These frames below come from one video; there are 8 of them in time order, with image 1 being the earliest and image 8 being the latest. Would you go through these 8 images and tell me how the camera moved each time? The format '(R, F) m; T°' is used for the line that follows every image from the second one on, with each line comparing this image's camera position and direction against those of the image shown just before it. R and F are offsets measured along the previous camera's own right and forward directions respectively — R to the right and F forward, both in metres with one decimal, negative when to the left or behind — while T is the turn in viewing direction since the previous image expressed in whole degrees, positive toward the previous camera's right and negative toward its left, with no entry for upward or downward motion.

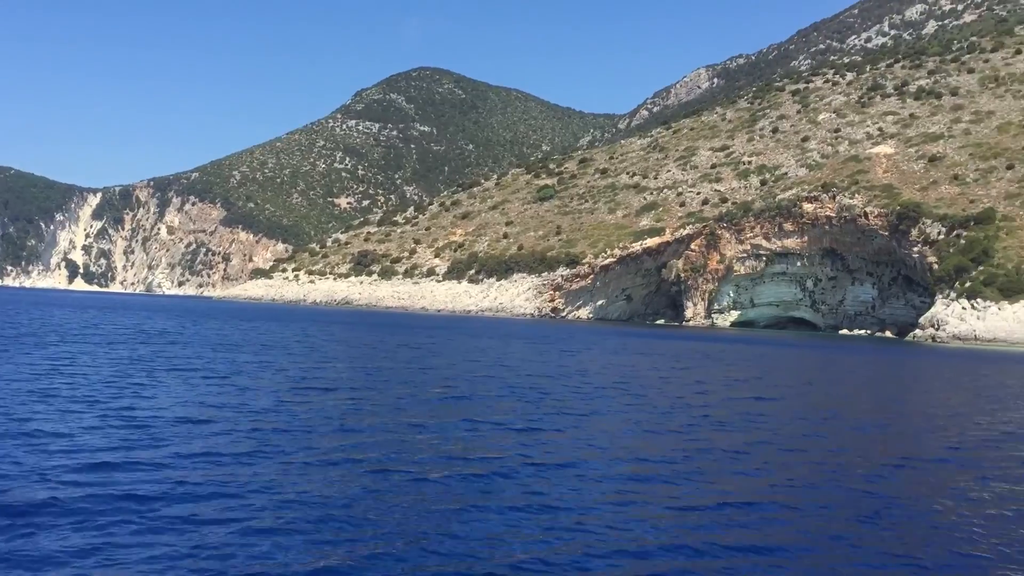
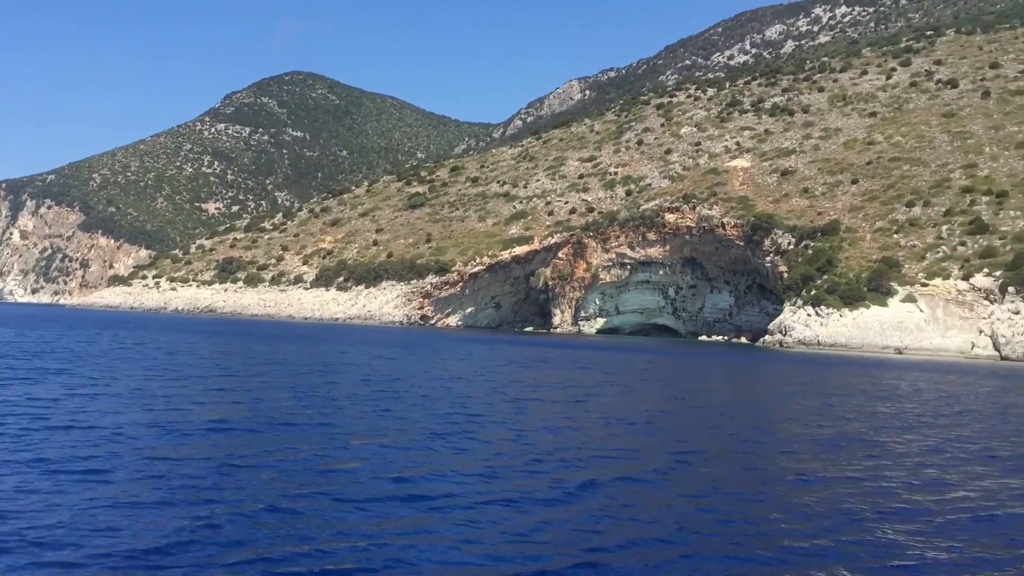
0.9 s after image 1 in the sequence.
(+1.1, -0.3) m; +7°
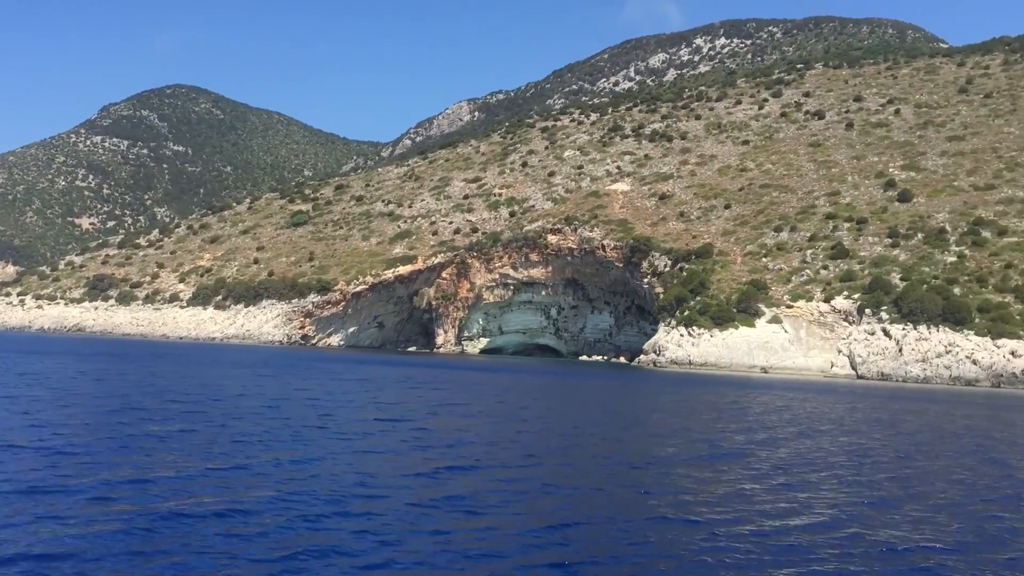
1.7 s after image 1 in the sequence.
(+0.9, -0.3) m; +6°
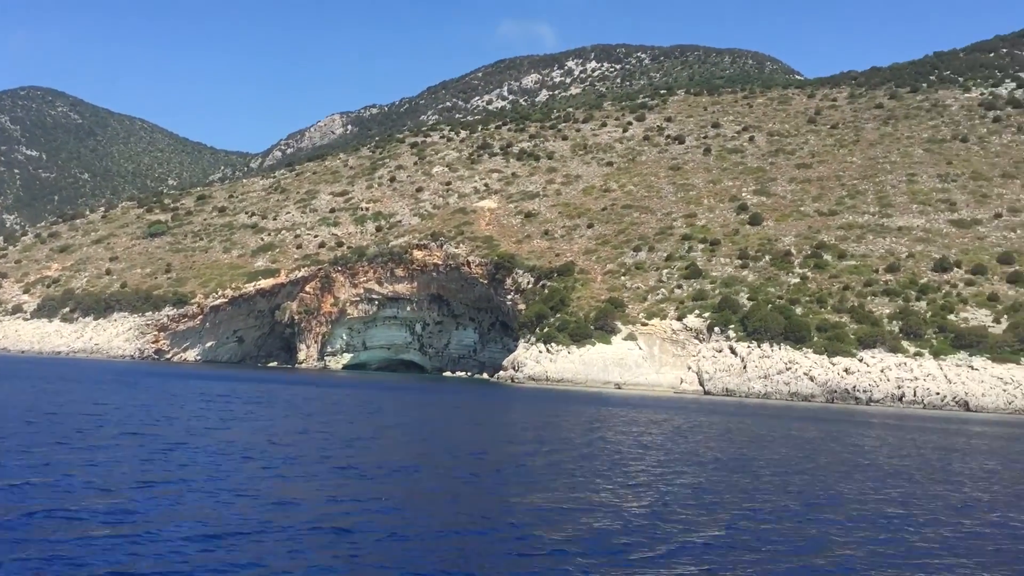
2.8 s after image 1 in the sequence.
(+1.2, -0.2) m; +7°
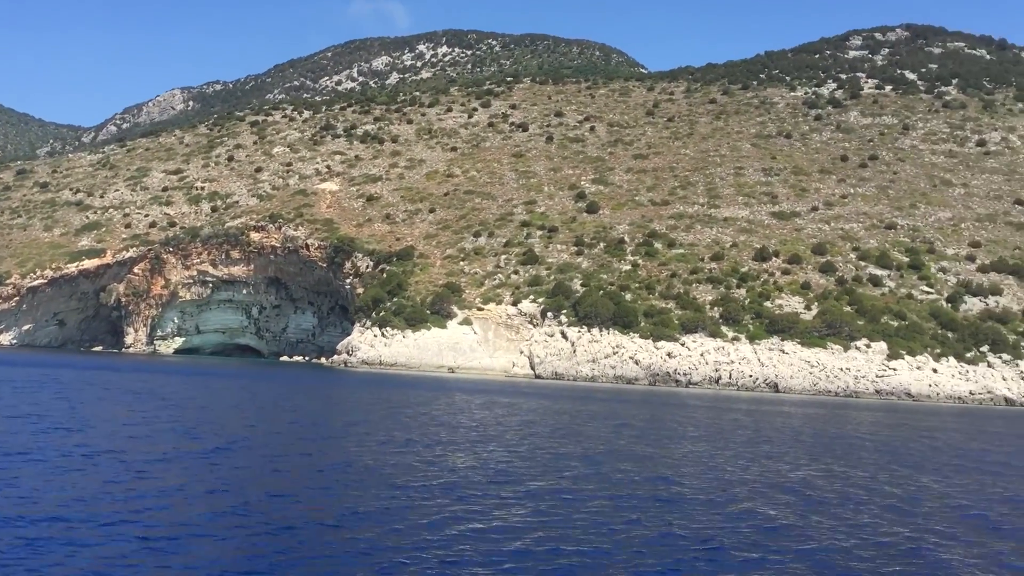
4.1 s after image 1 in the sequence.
(+1.5, -0.2) m; +8°
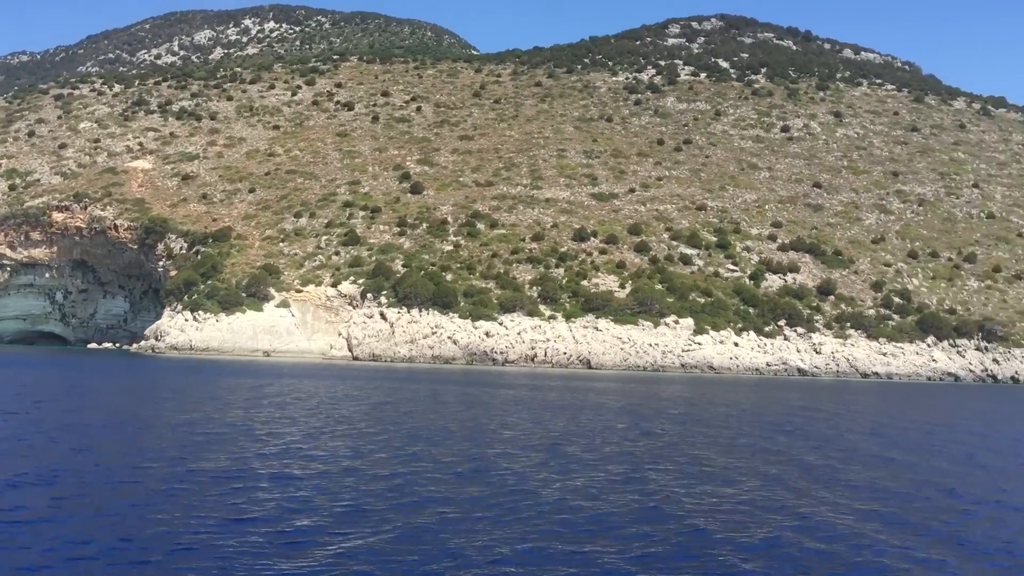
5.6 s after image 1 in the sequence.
(+1.6, 0.0) m; +9°
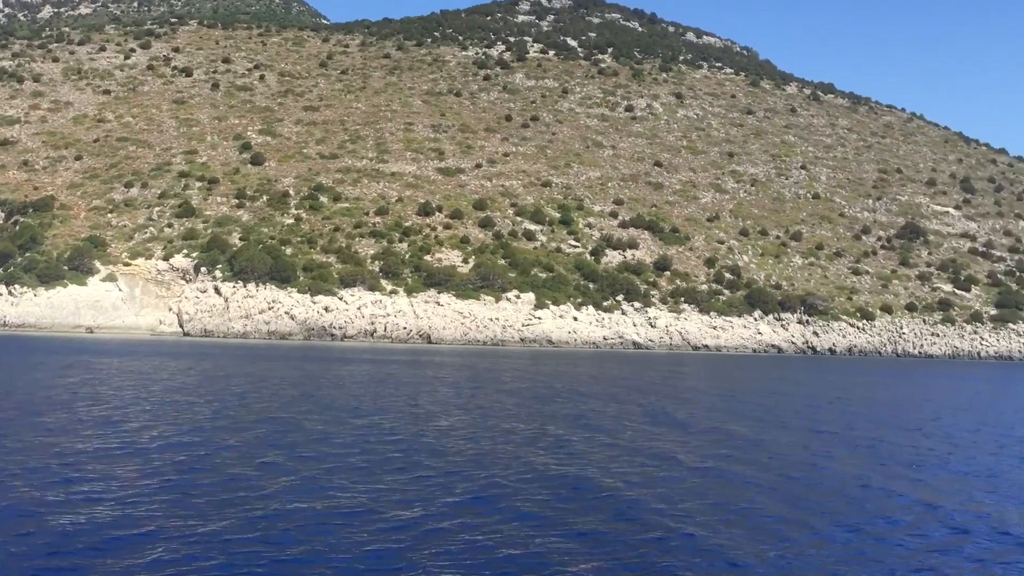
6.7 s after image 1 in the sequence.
(+1.1, +0.1) m; +8°
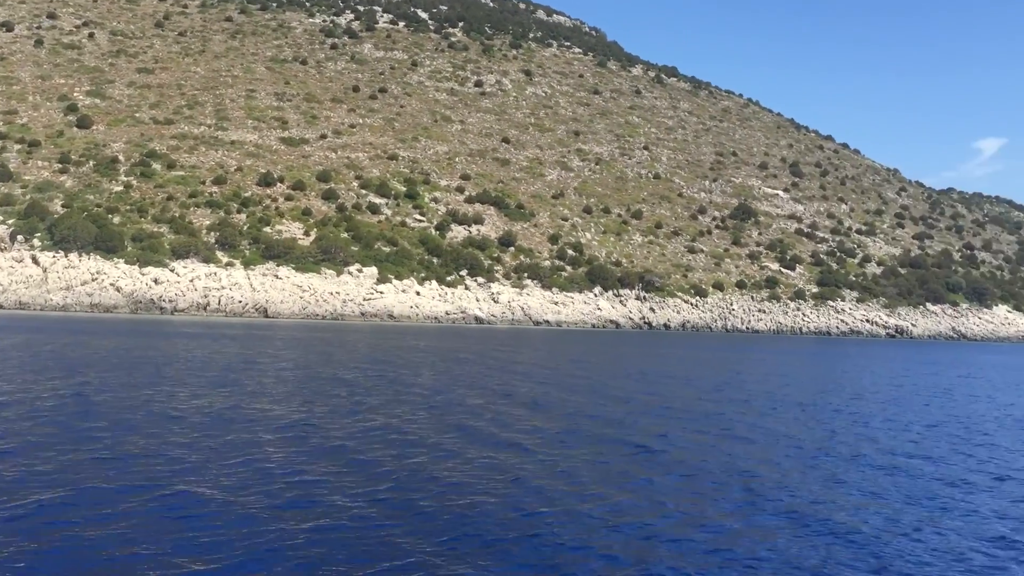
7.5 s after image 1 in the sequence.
(+0.8, +0.2) m; +8°
